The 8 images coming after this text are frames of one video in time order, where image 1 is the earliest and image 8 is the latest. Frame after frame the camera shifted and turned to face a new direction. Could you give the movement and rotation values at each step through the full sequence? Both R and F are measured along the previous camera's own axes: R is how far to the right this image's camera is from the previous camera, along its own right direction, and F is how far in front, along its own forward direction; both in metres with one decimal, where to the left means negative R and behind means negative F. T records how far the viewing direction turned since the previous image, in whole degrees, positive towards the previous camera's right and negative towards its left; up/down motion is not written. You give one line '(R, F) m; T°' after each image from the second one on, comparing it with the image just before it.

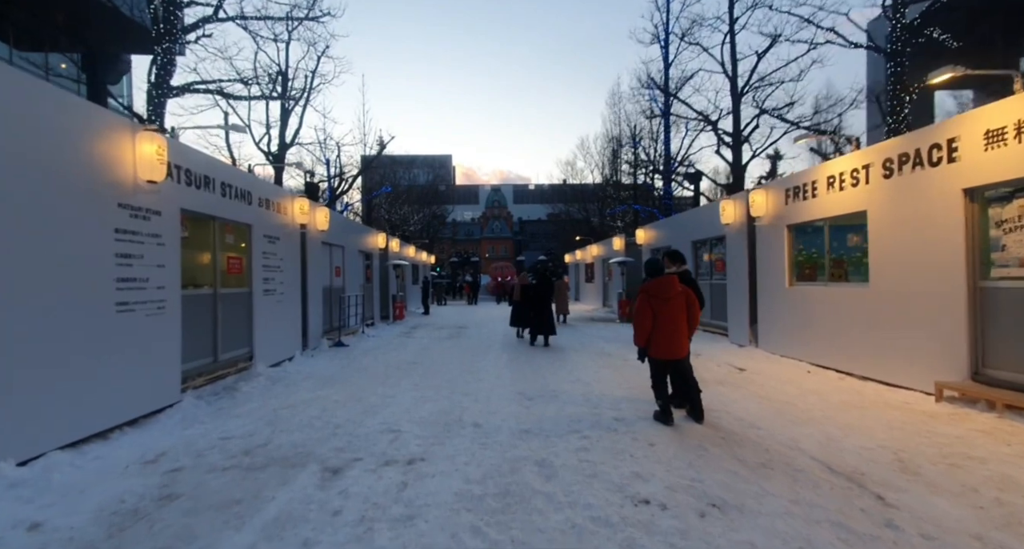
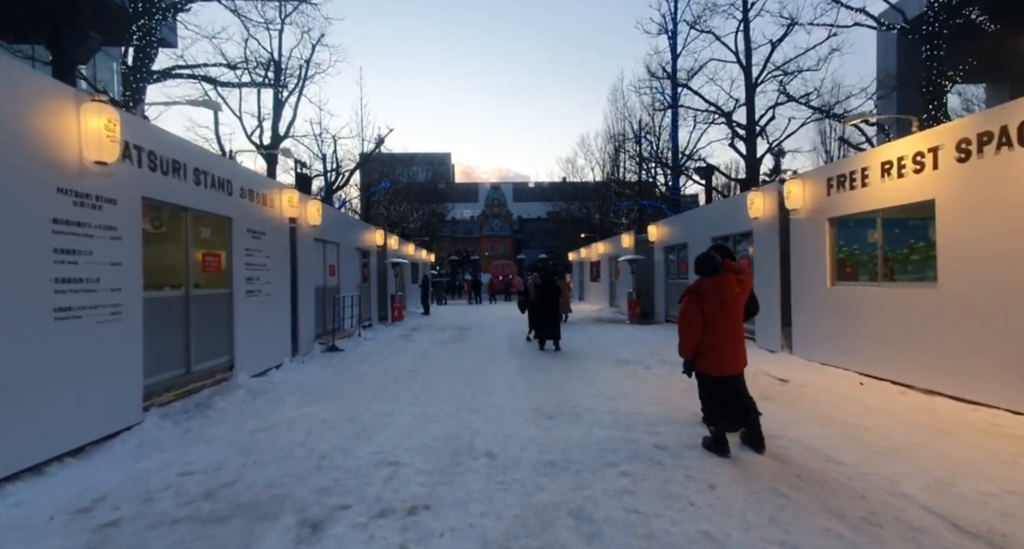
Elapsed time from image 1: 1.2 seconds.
(-0.2, +1.0) m; 0°
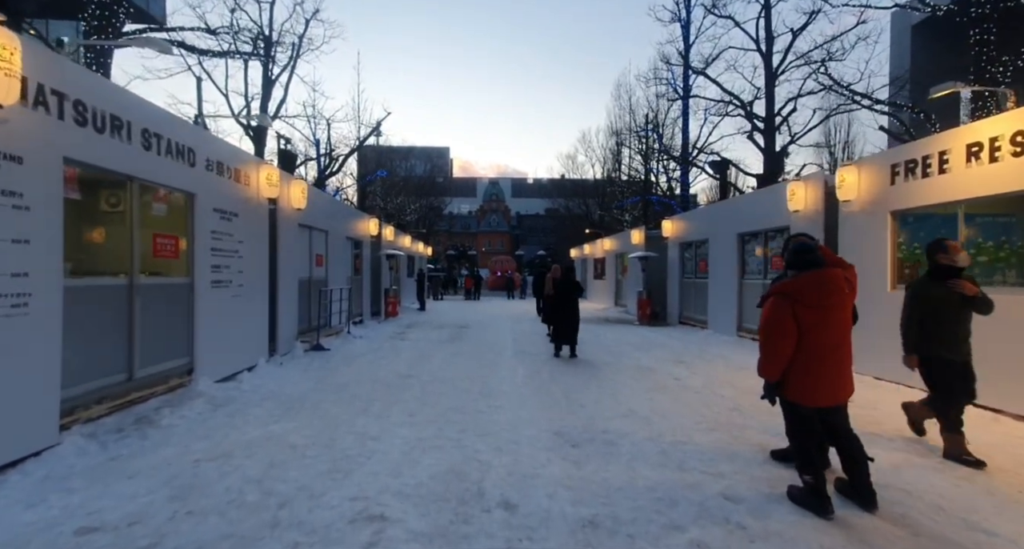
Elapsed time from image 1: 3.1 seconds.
(-0.2, +1.3) m; 0°
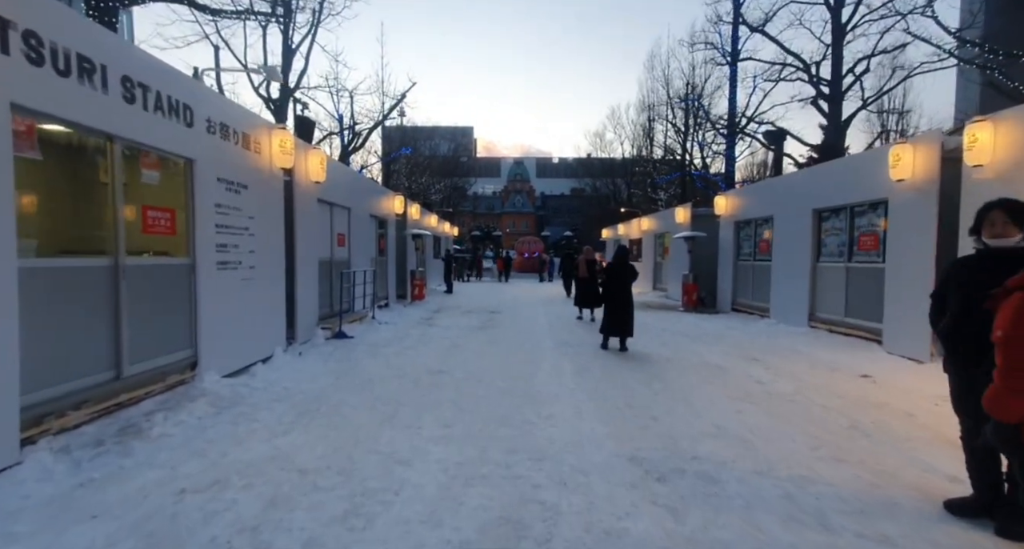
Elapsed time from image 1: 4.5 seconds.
(-0.3, +1.2) m; -2°
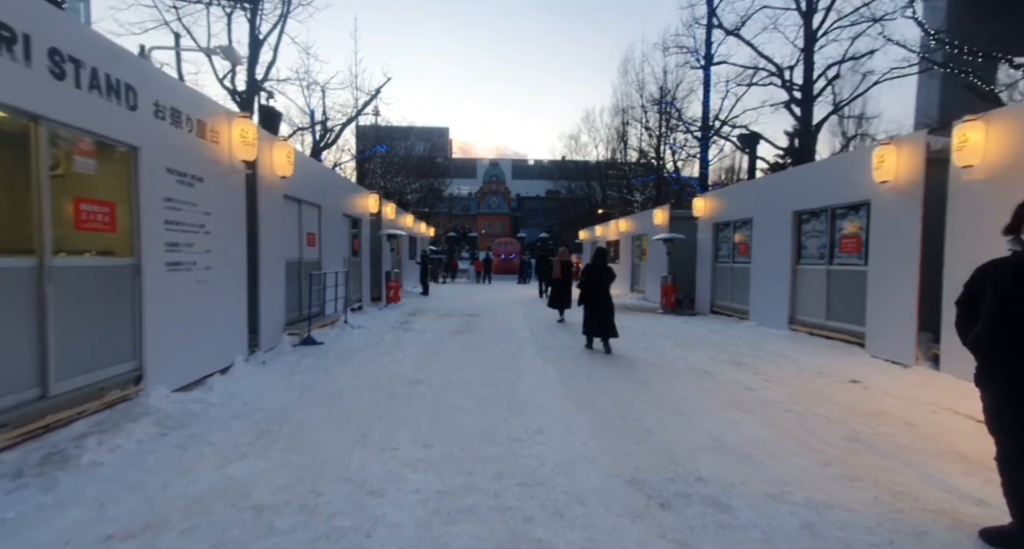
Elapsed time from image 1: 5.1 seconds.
(-0.1, +0.5) m; +3°
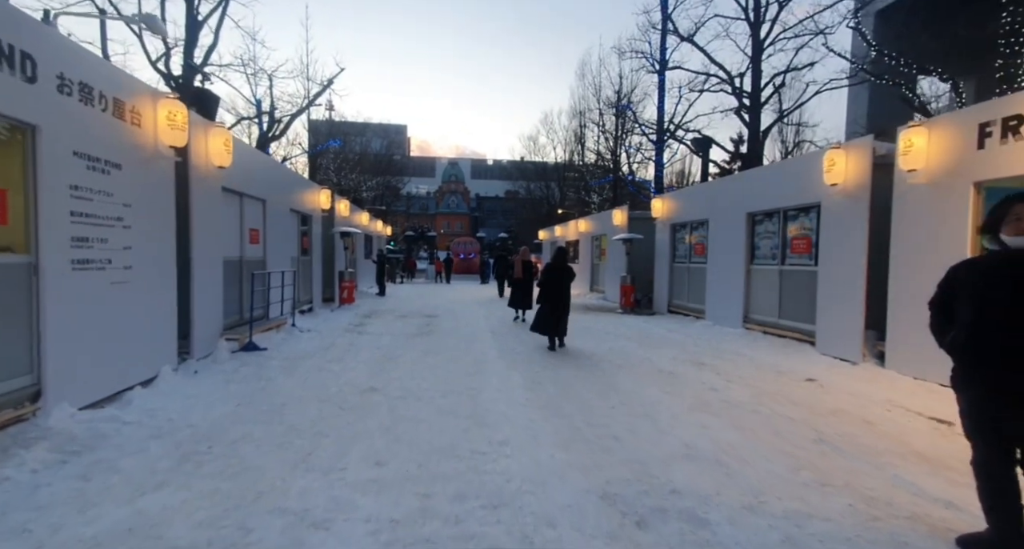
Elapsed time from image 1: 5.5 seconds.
(0.0, +0.4) m; +4°
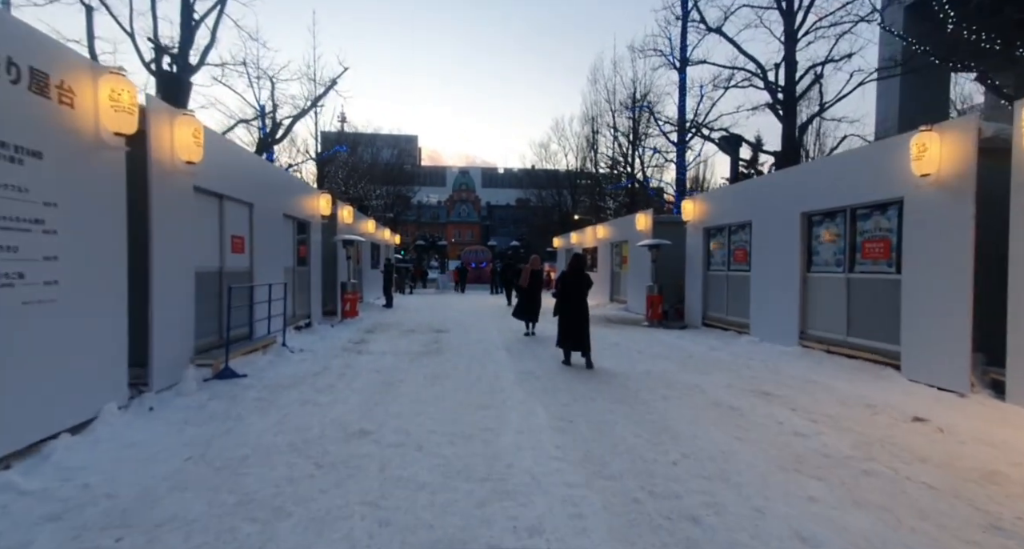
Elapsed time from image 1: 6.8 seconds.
(-0.2, +1.4) m; -1°
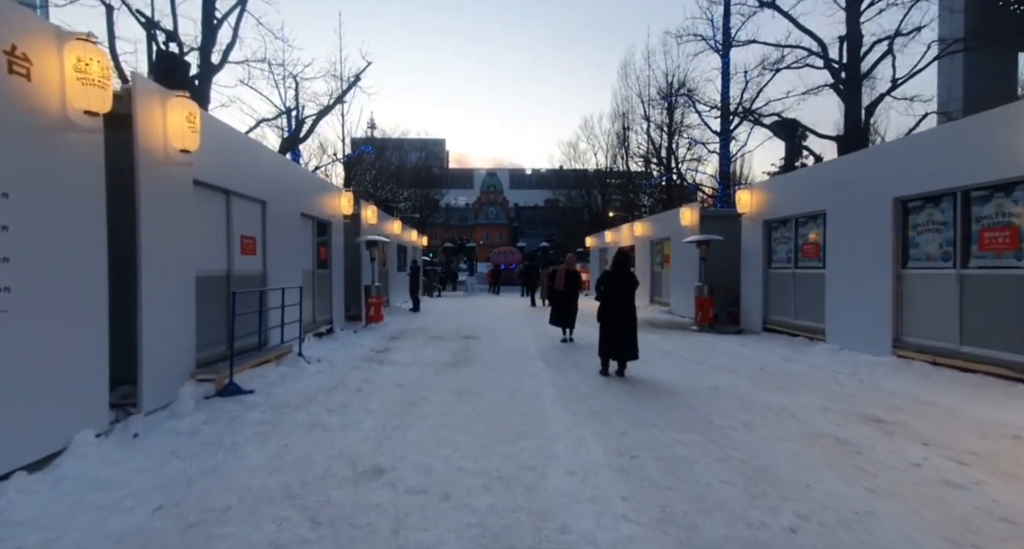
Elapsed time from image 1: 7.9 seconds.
(-0.2, +1.1) m; -3°
